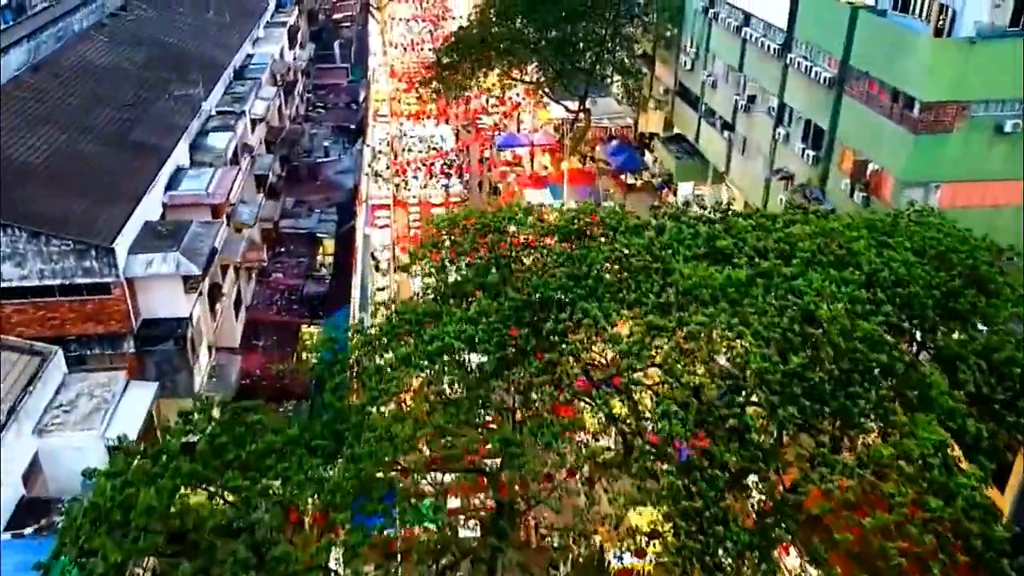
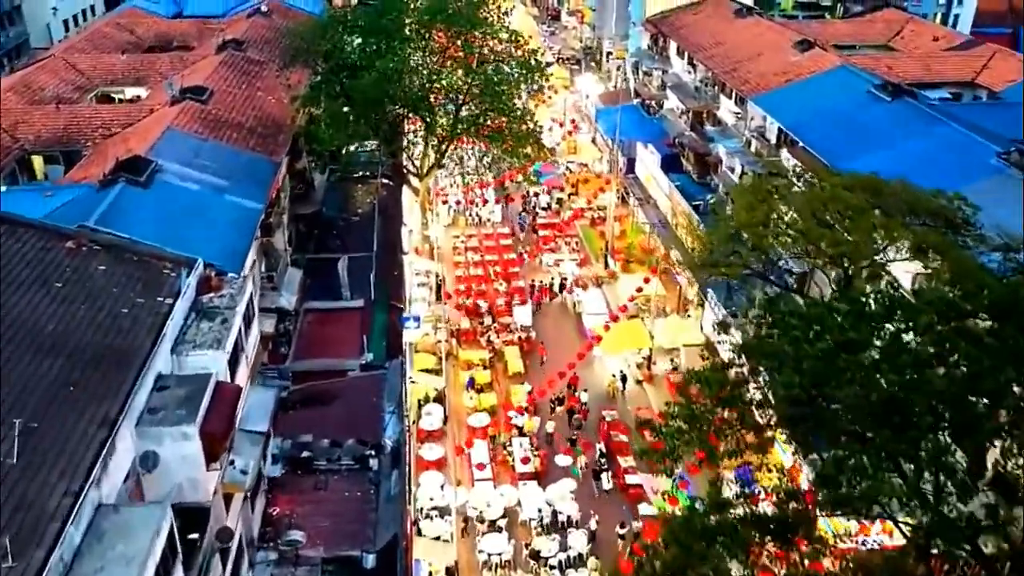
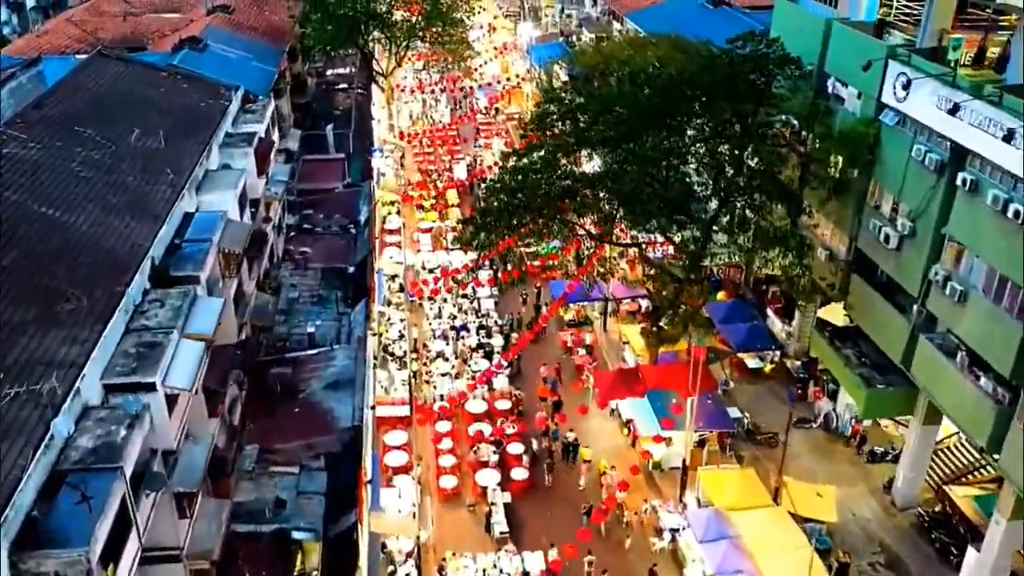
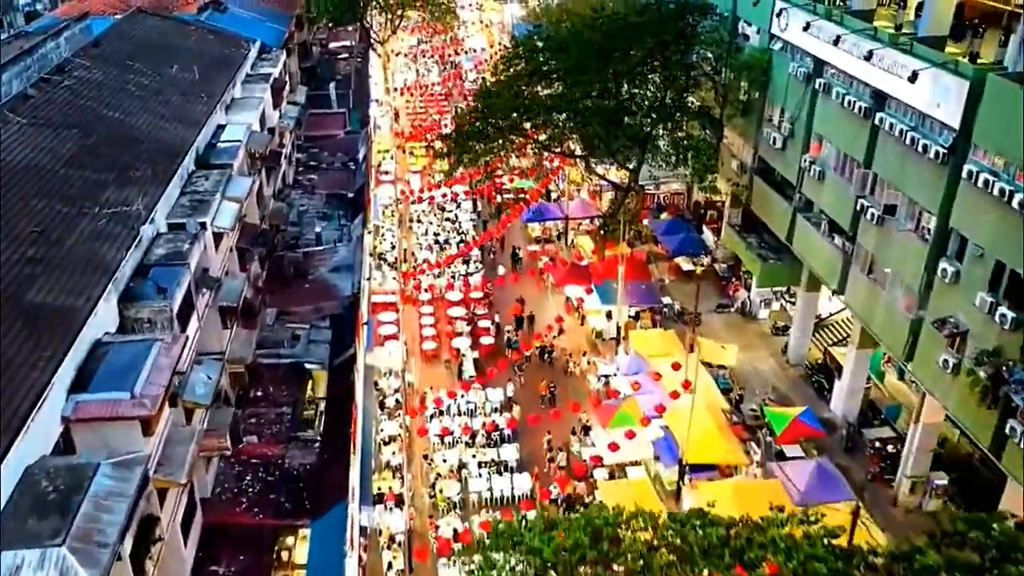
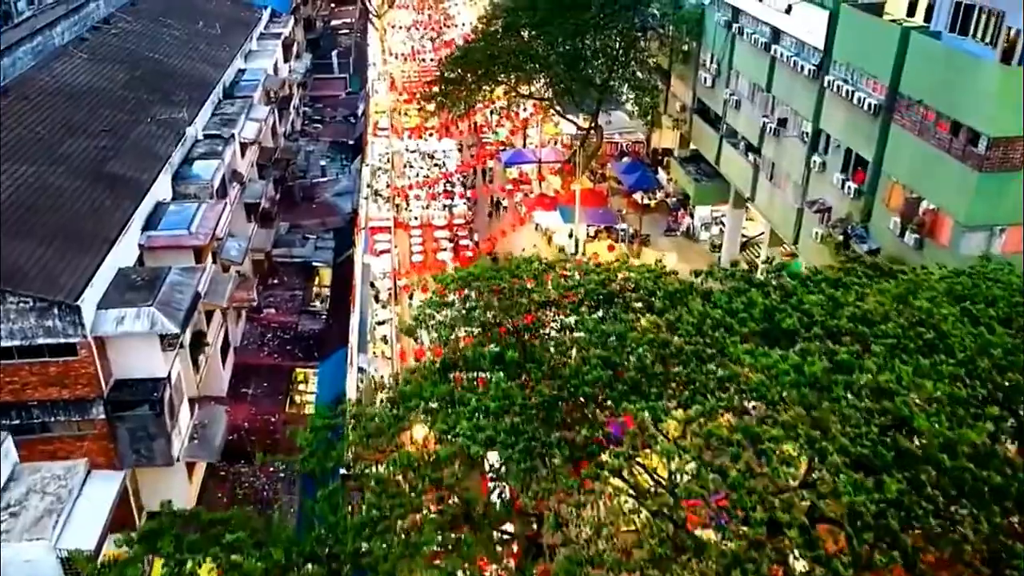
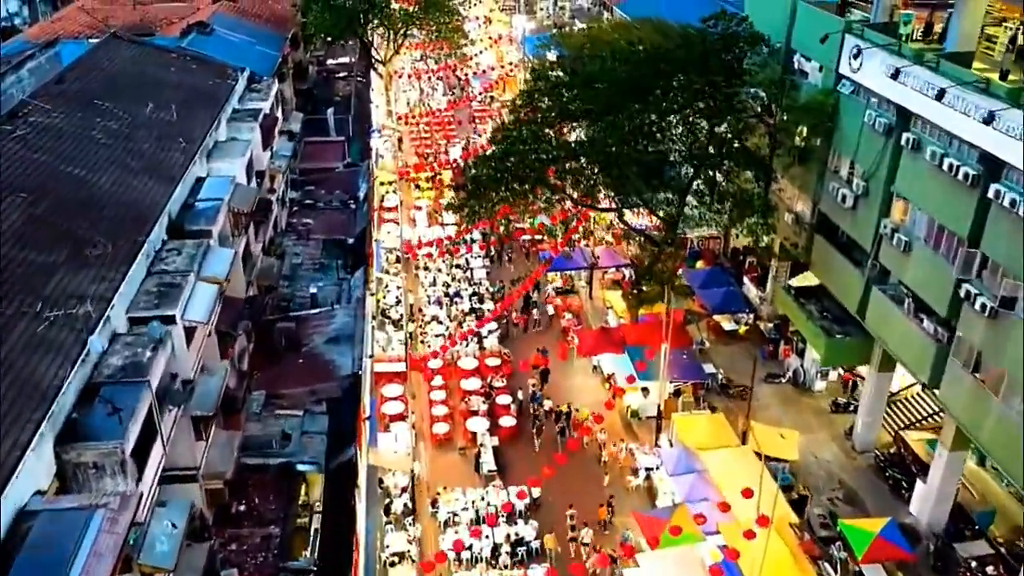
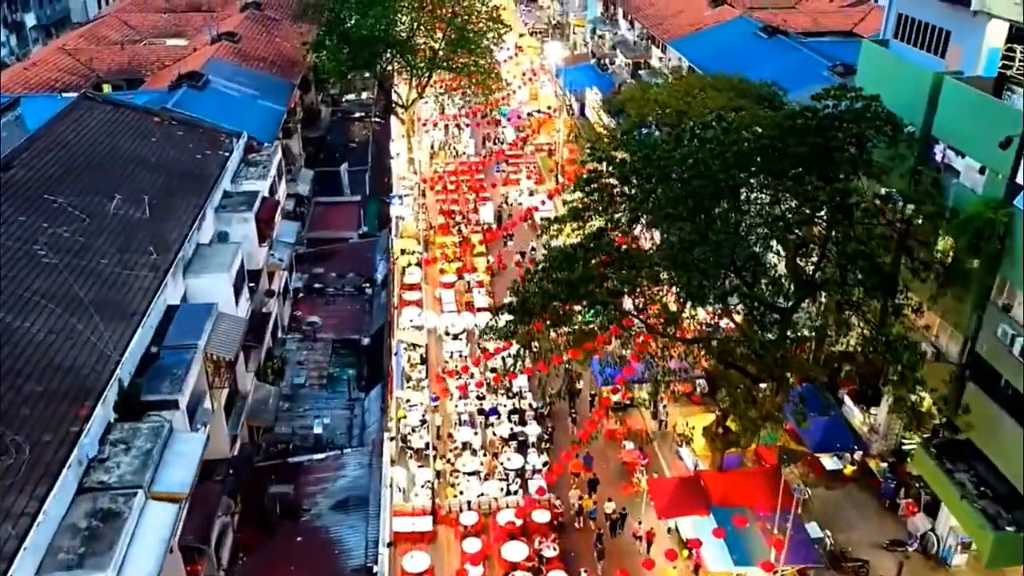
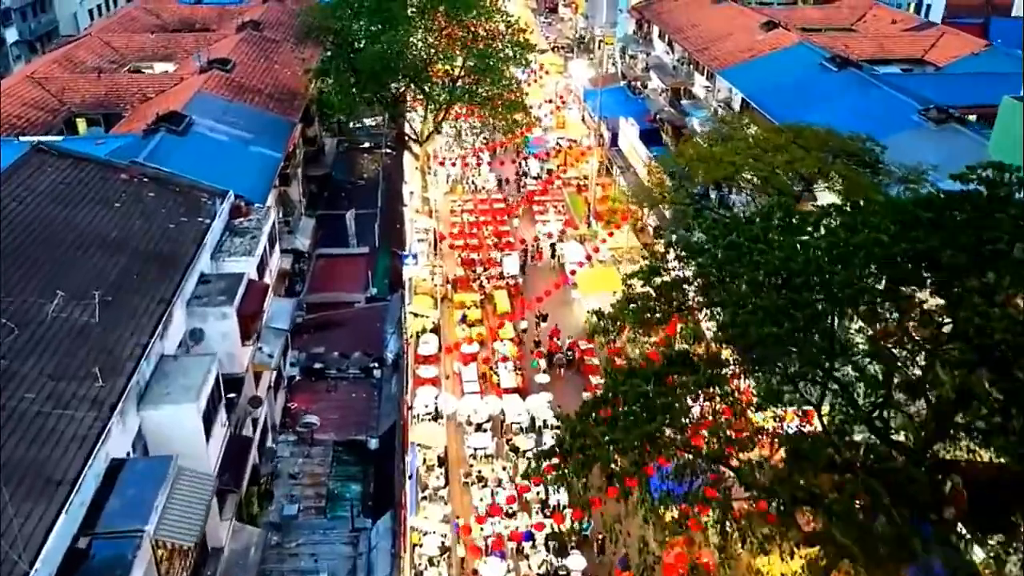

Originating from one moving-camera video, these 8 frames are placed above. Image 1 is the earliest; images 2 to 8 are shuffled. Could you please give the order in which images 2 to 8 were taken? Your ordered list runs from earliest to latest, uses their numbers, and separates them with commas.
5, 4, 6, 3, 7, 8, 2
